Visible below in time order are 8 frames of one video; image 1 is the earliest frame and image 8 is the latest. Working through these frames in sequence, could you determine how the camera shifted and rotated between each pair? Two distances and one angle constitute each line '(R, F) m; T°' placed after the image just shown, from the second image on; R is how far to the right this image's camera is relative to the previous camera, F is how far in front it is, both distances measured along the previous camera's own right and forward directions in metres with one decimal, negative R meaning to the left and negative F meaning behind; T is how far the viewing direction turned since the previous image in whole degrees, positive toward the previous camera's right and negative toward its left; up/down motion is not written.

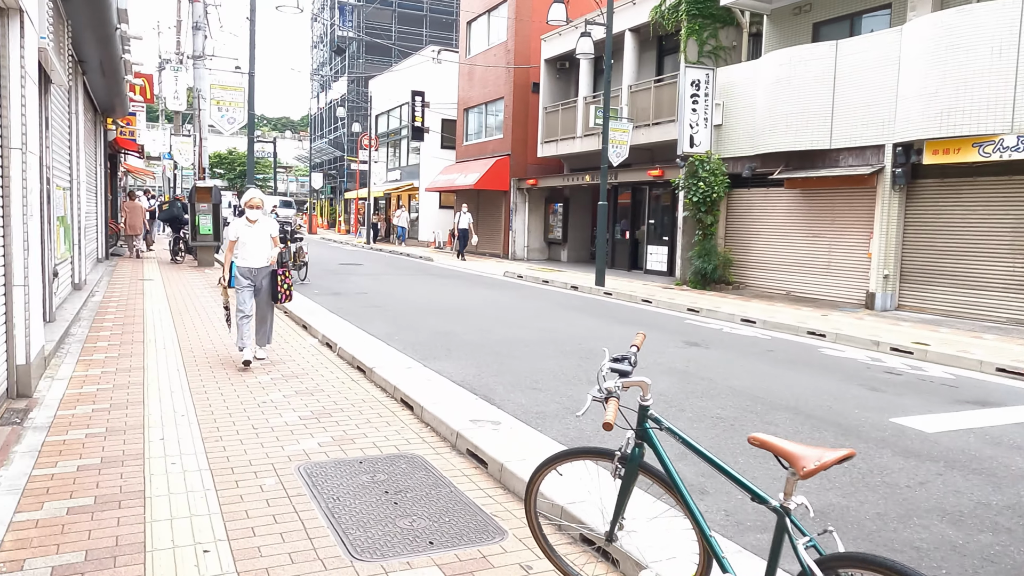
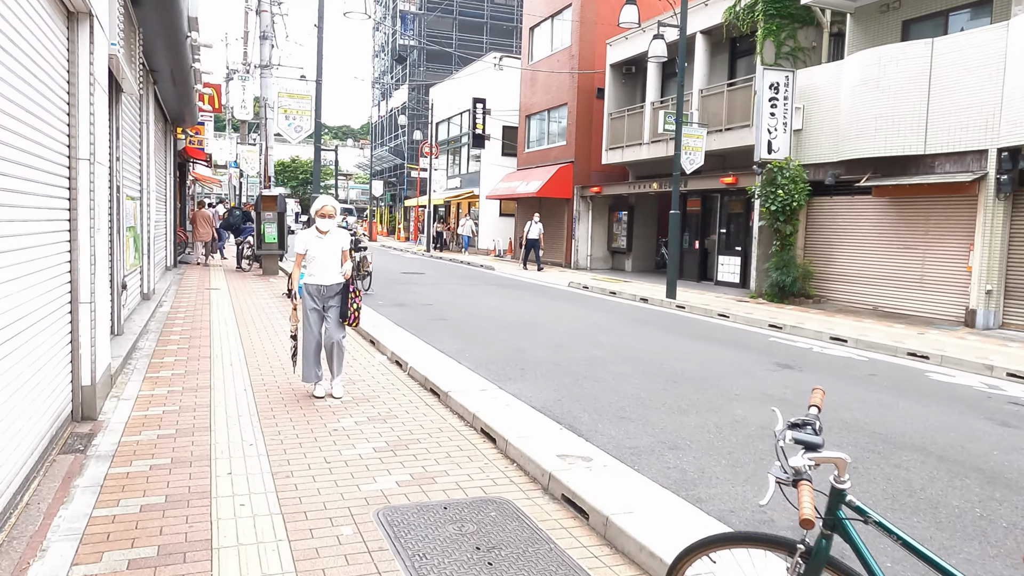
(-0.3, +0.5) m; -4°
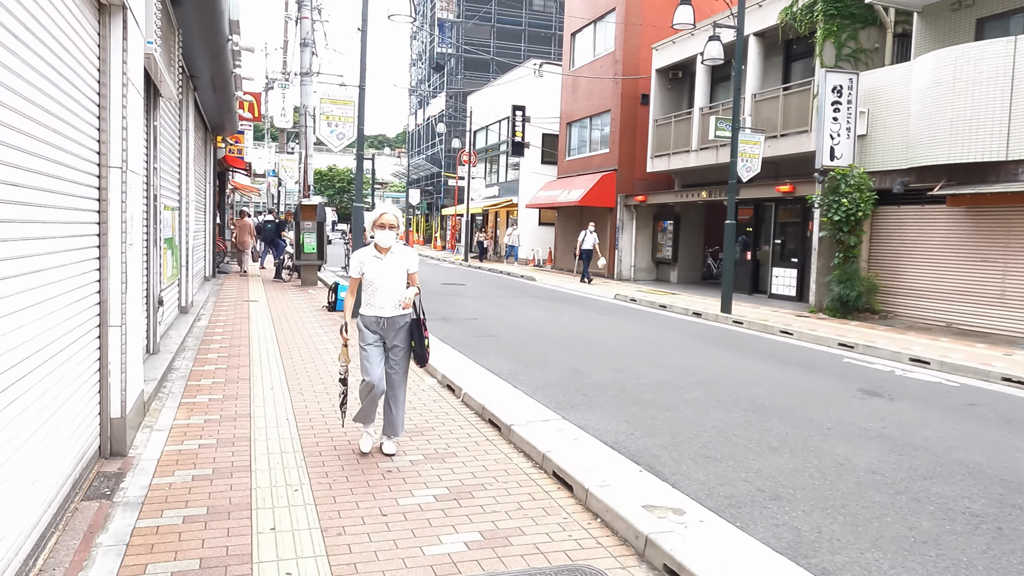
(-0.3, +0.6) m; -2°
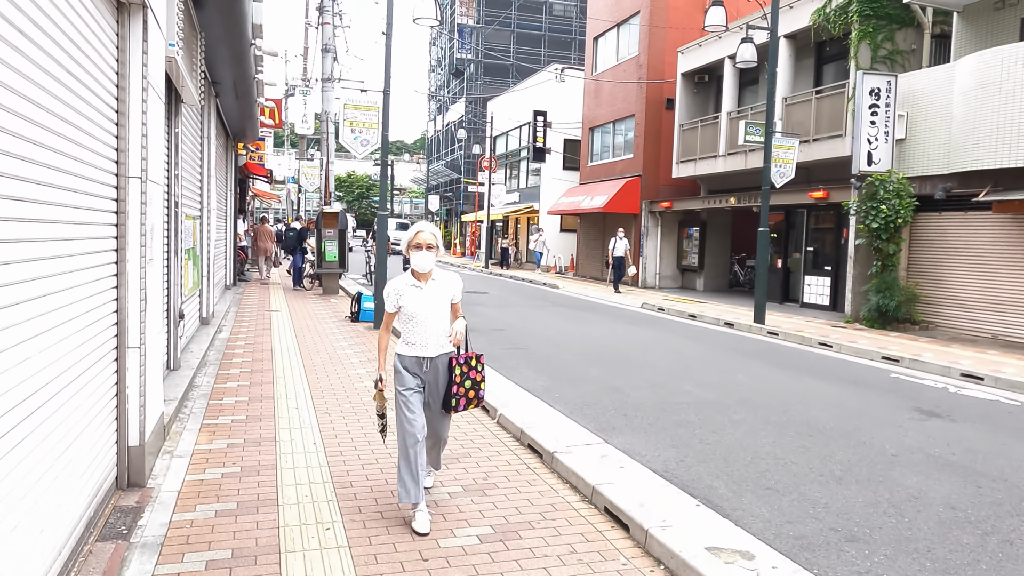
(-0.2, +0.4) m; -1°
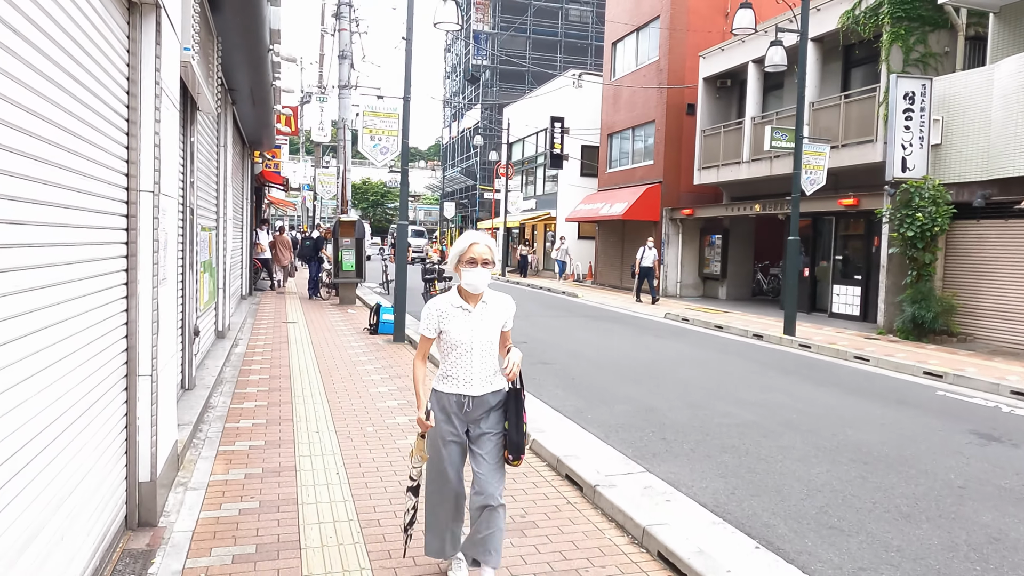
(-0.2, +0.4) m; -1°
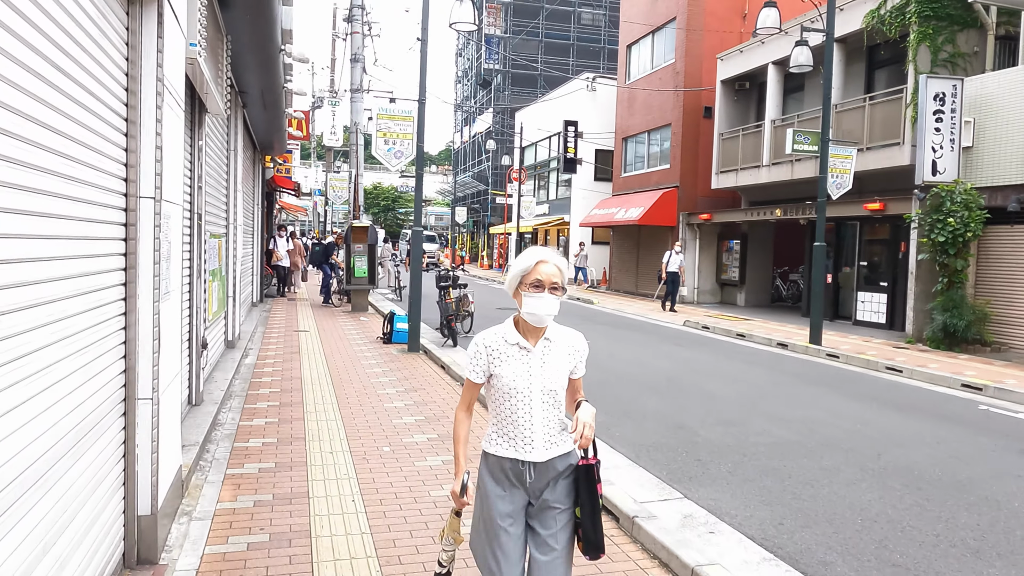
(-0.1, +0.4) m; -1°
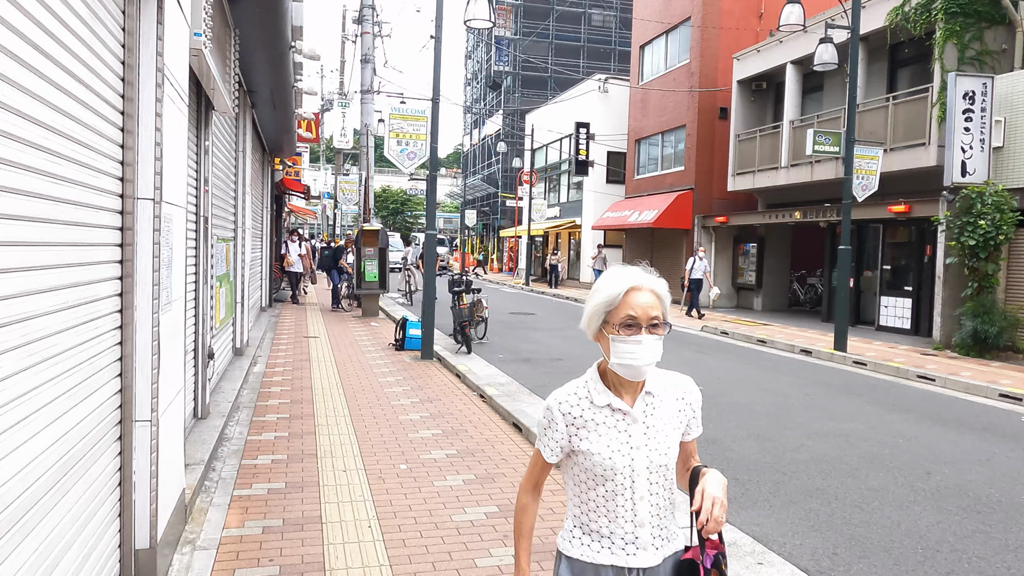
(-0.1, +0.4) m; -1°
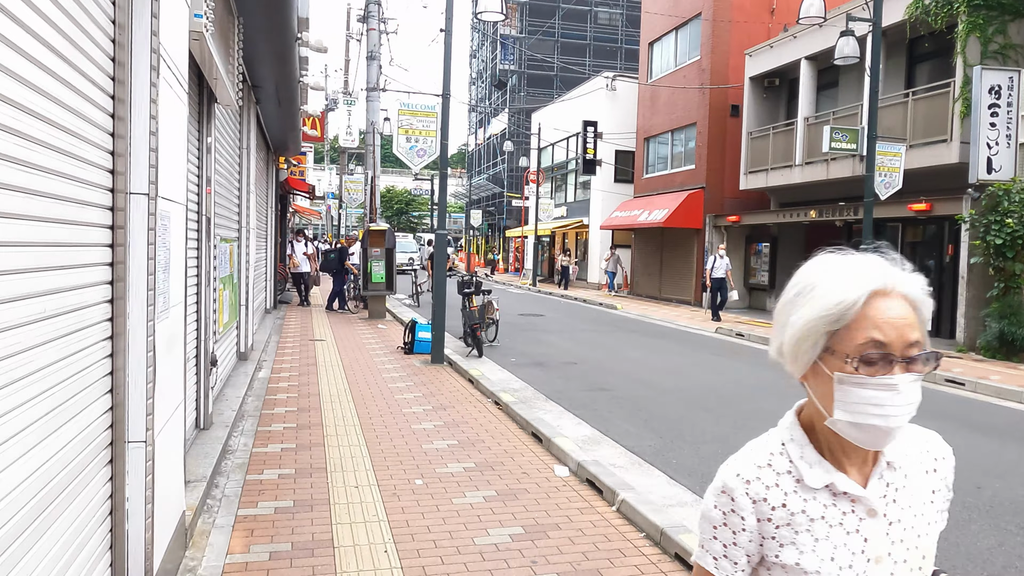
(-0.1, +0.4) m; 0°
